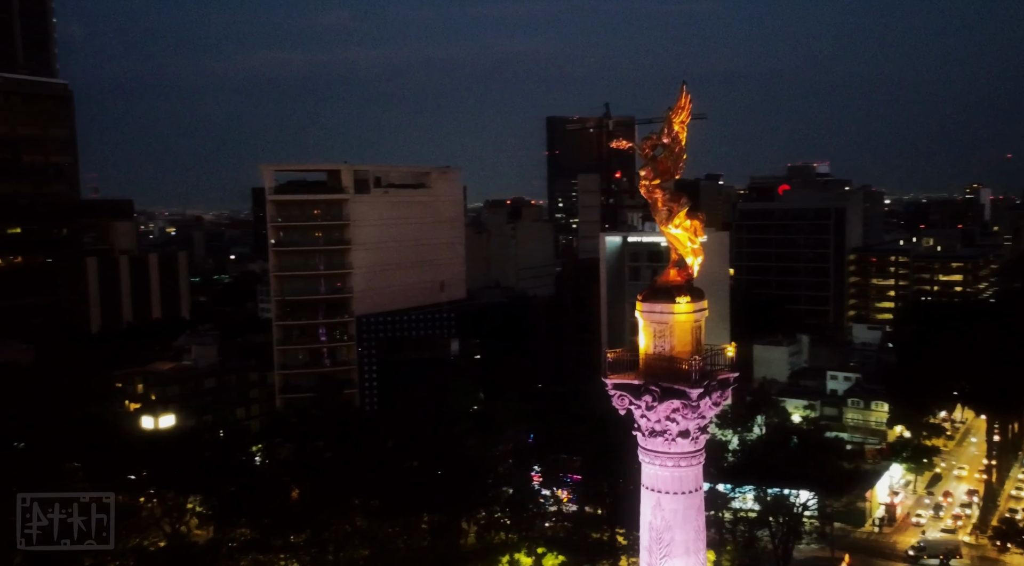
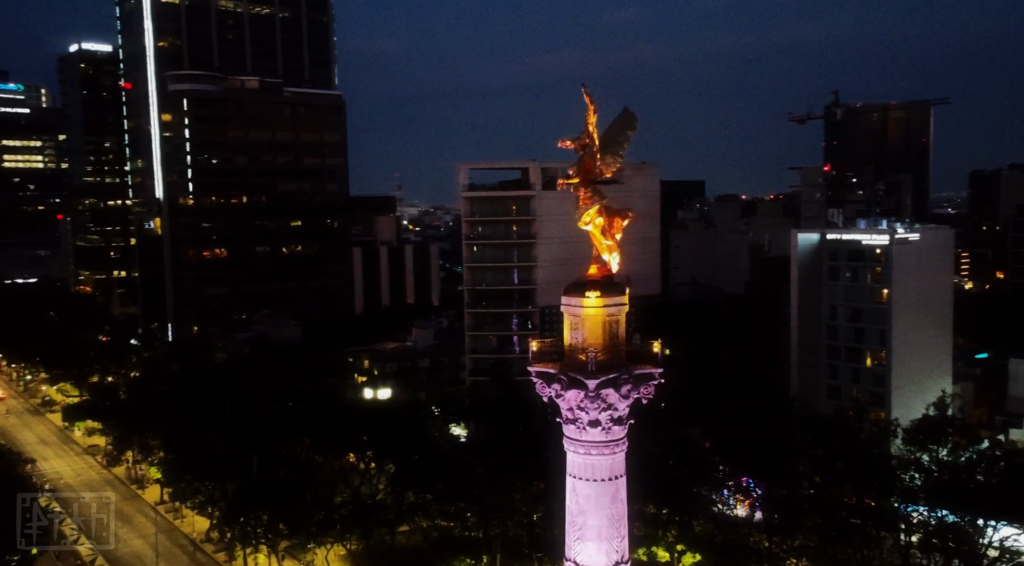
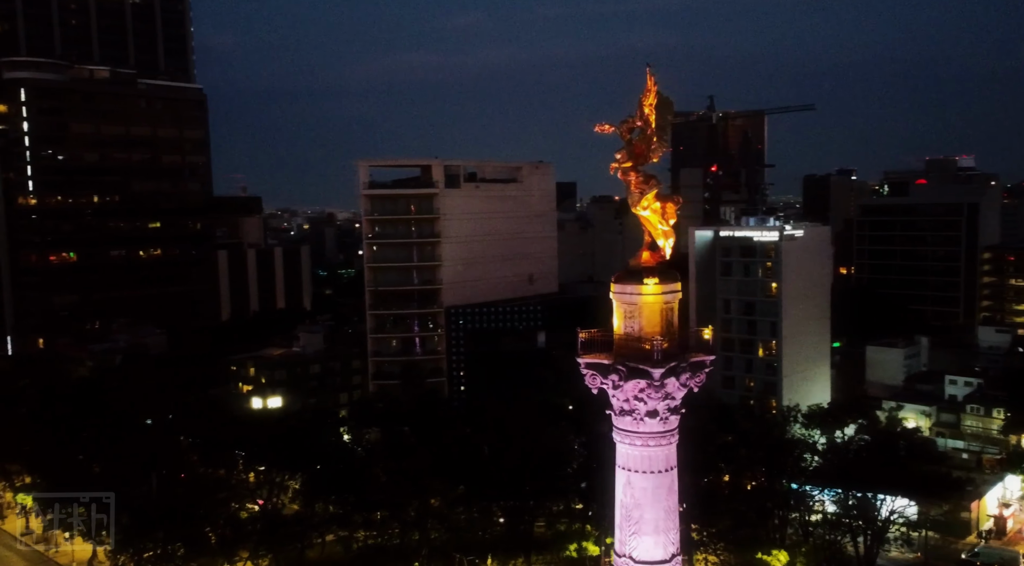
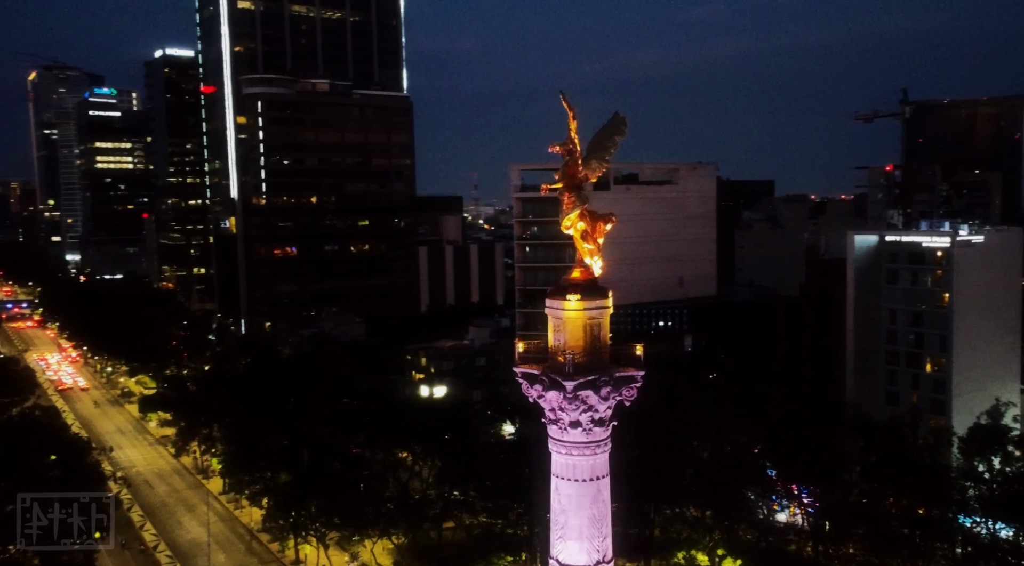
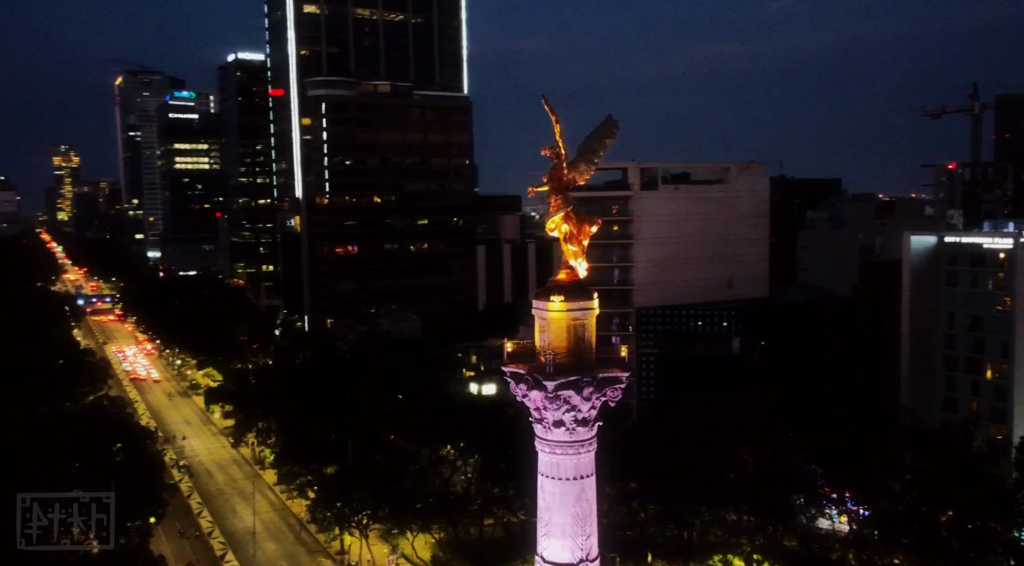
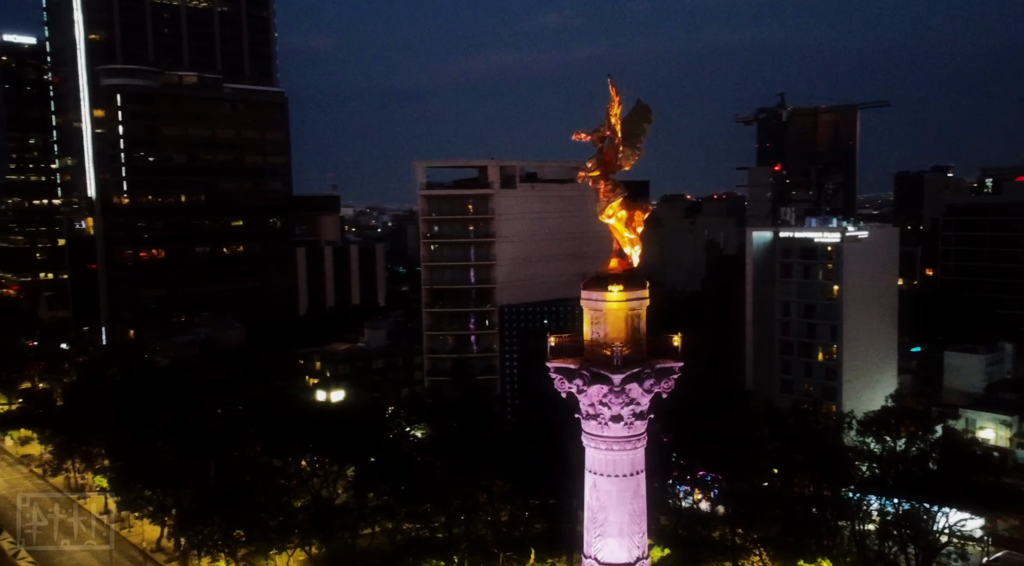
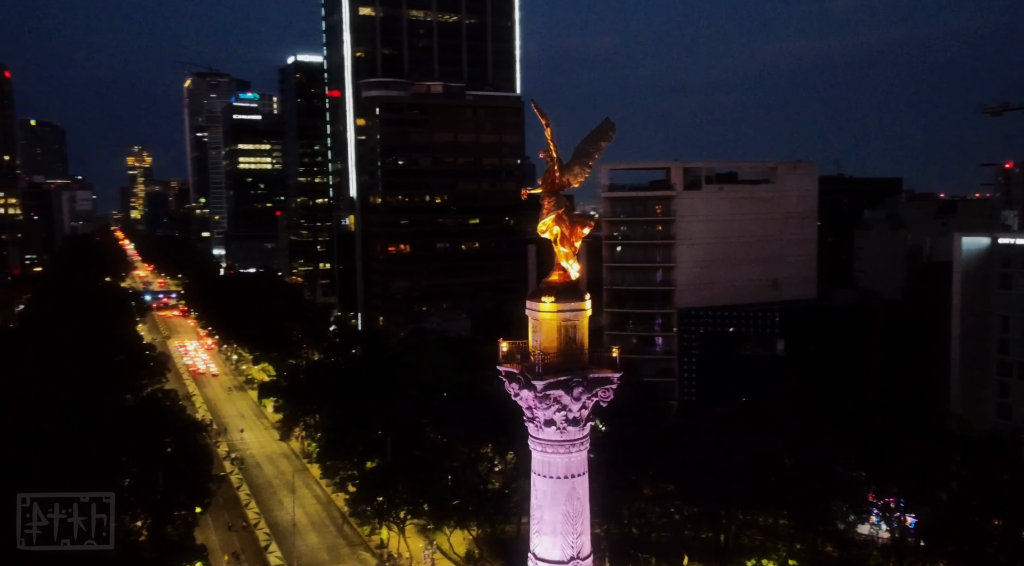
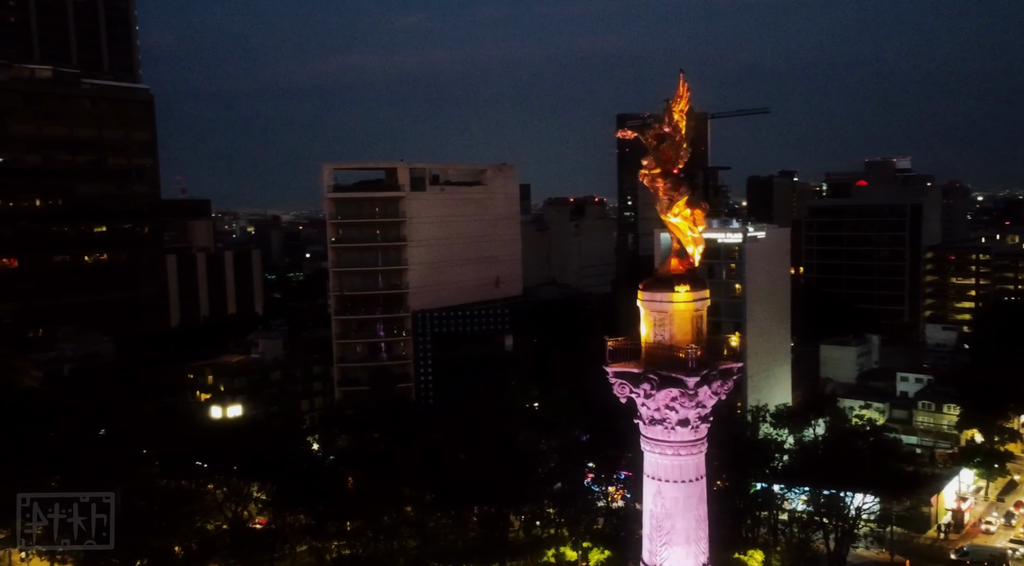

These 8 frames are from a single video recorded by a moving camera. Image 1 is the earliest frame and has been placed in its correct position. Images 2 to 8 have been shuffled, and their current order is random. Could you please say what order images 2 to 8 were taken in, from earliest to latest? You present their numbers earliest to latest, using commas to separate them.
8, 3, 6, 2, 4, 5, 7
